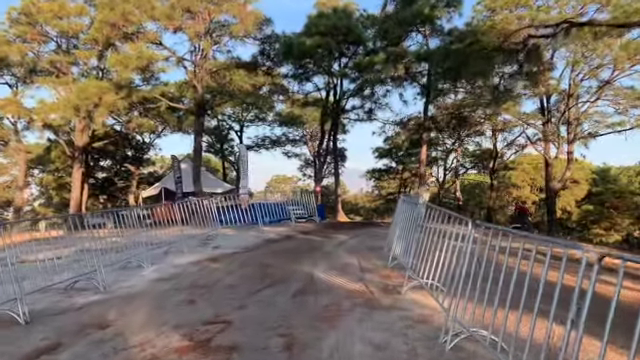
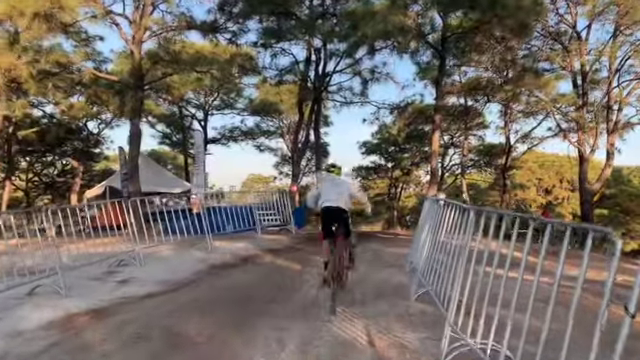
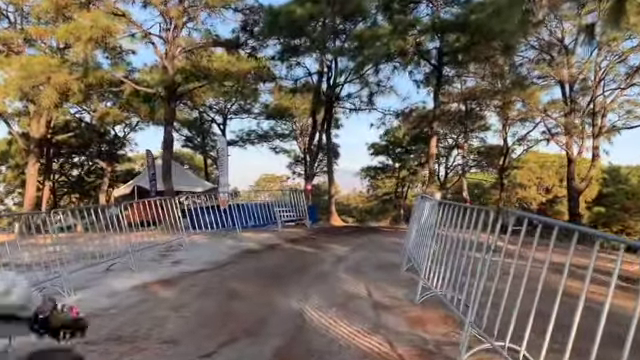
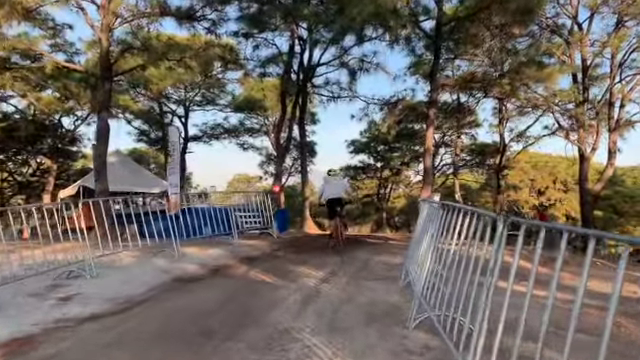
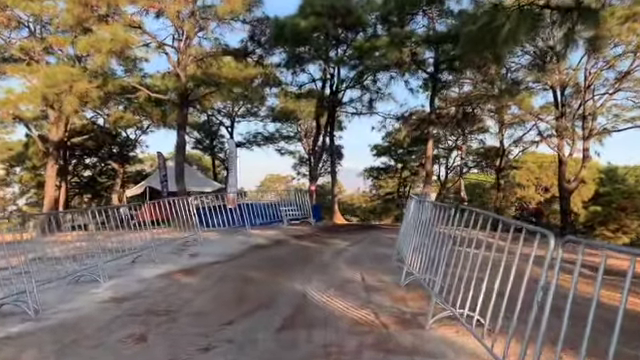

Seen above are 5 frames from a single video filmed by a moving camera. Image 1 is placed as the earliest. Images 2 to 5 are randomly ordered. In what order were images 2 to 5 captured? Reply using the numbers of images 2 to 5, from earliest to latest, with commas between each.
5, 3, 2, 4
